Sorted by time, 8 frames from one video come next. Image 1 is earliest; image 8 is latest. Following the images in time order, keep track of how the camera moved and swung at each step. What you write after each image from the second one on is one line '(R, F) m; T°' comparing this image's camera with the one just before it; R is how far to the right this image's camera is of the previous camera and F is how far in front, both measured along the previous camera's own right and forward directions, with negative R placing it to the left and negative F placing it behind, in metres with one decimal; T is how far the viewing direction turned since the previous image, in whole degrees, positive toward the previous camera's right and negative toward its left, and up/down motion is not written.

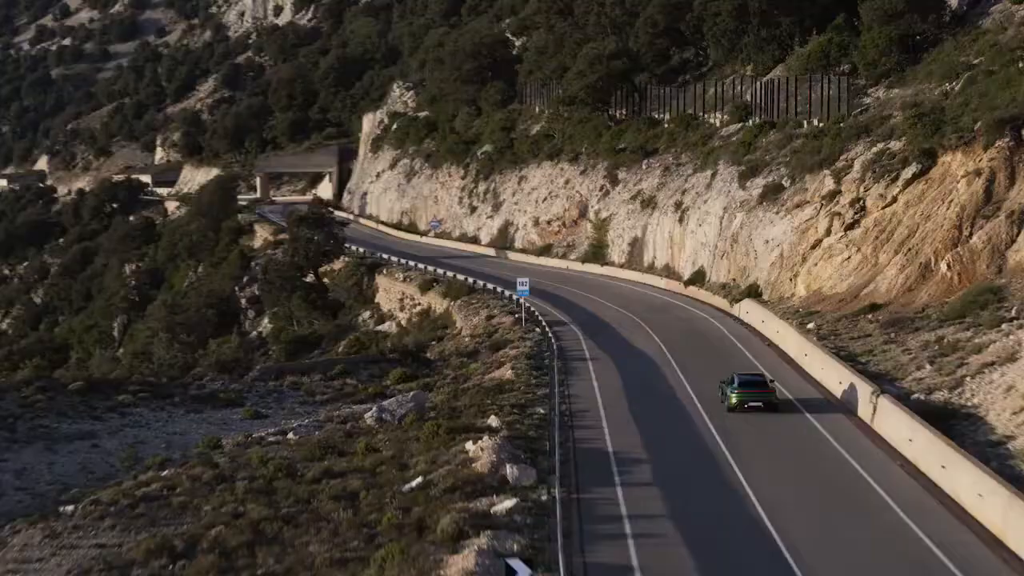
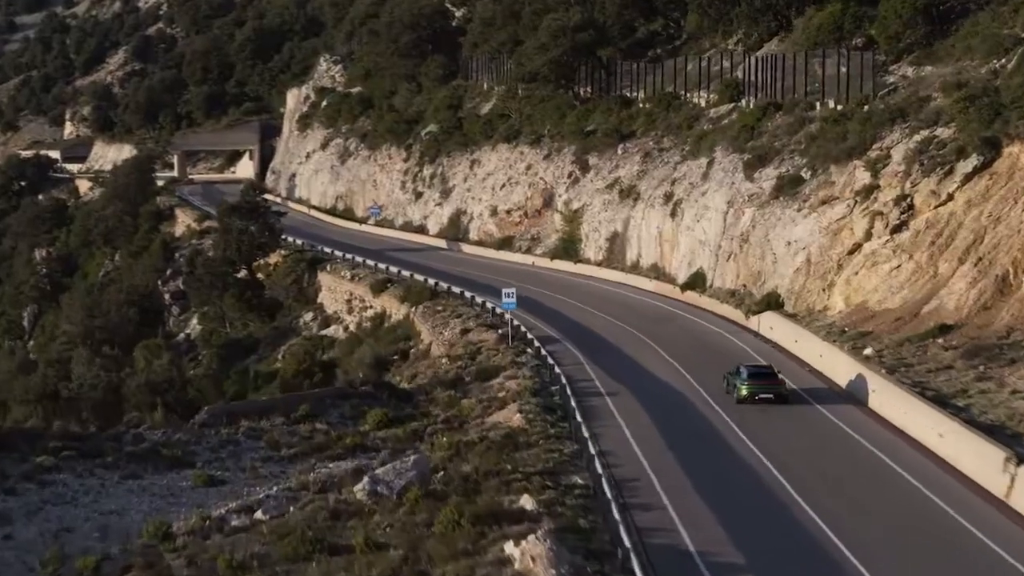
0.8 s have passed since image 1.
(-1.2, +6.9) m; +2°
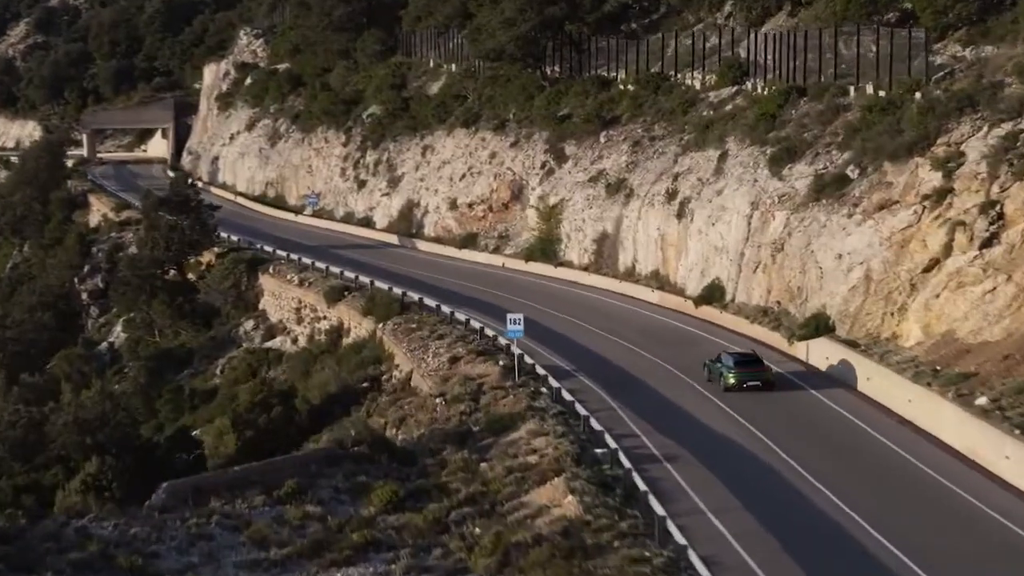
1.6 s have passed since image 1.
(-1.4, +6.7) m; +2°
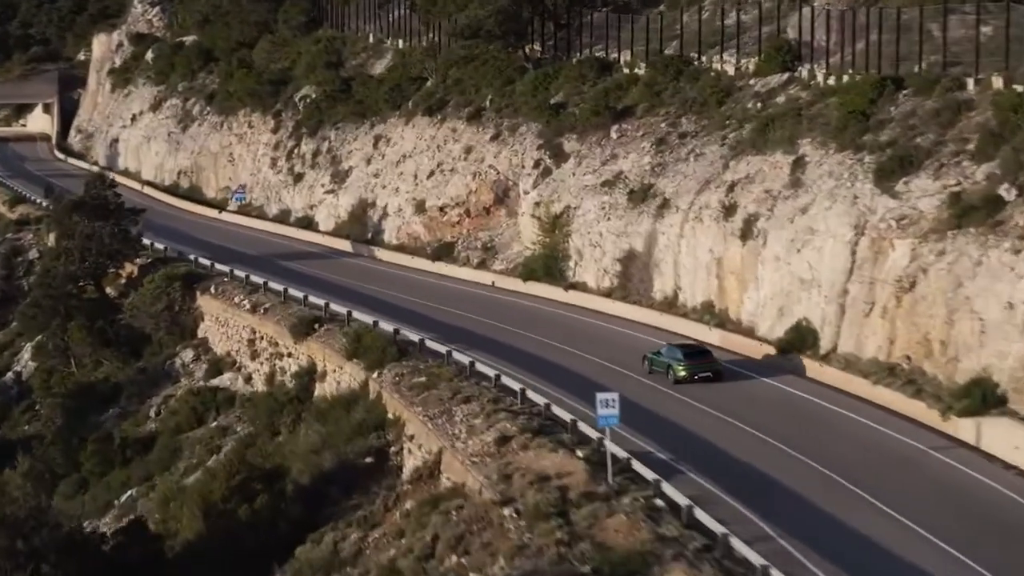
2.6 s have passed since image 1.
(-2.3, +8.6) m; +3°
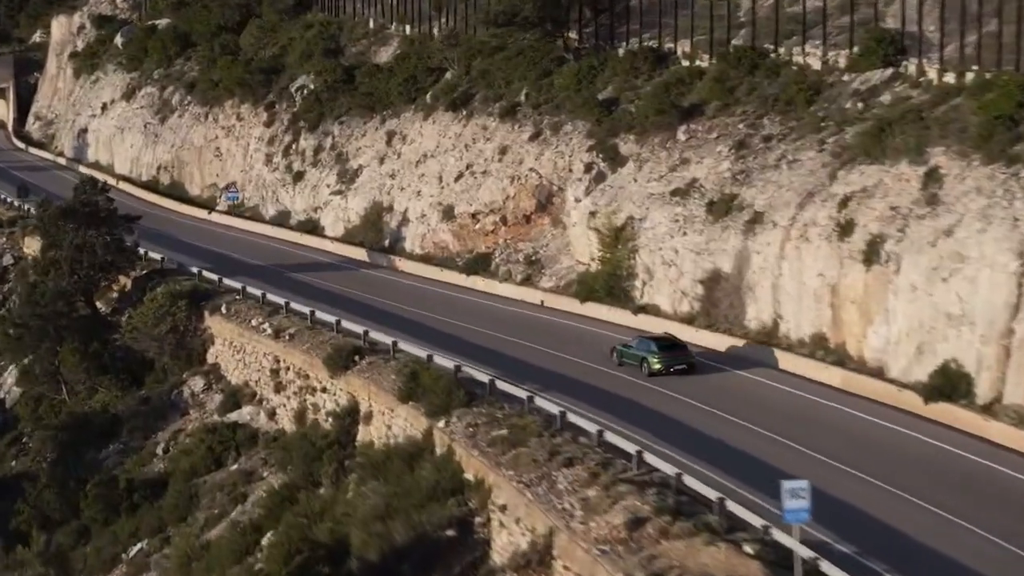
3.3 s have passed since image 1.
(-1.9, +5.0) m; +1°
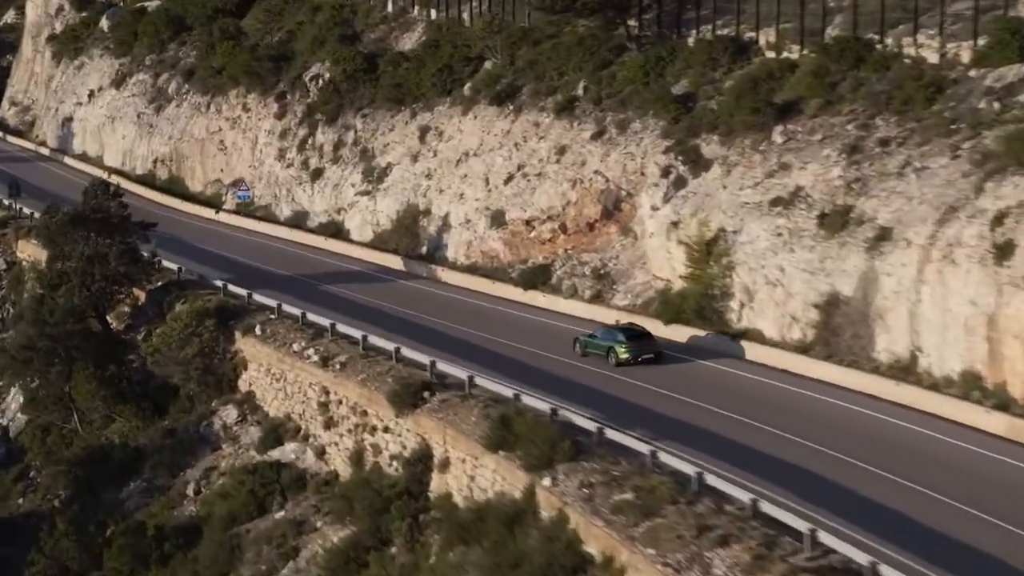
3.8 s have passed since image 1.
(-1.7, +4.3) m; +1°
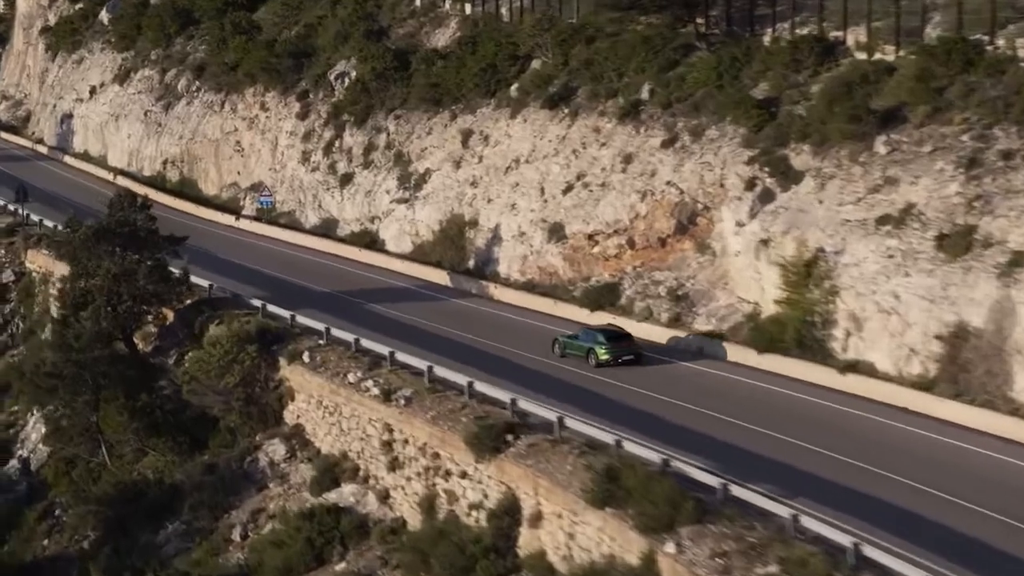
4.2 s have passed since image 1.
(-1.4, +3.0) m; +1°
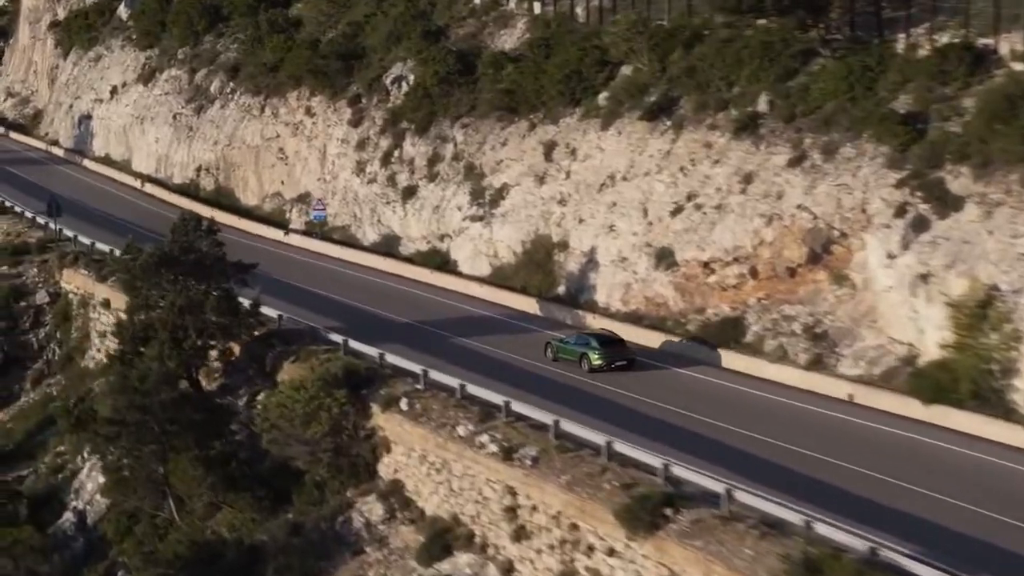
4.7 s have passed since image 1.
(-1.8, +3.6) m; 0°
